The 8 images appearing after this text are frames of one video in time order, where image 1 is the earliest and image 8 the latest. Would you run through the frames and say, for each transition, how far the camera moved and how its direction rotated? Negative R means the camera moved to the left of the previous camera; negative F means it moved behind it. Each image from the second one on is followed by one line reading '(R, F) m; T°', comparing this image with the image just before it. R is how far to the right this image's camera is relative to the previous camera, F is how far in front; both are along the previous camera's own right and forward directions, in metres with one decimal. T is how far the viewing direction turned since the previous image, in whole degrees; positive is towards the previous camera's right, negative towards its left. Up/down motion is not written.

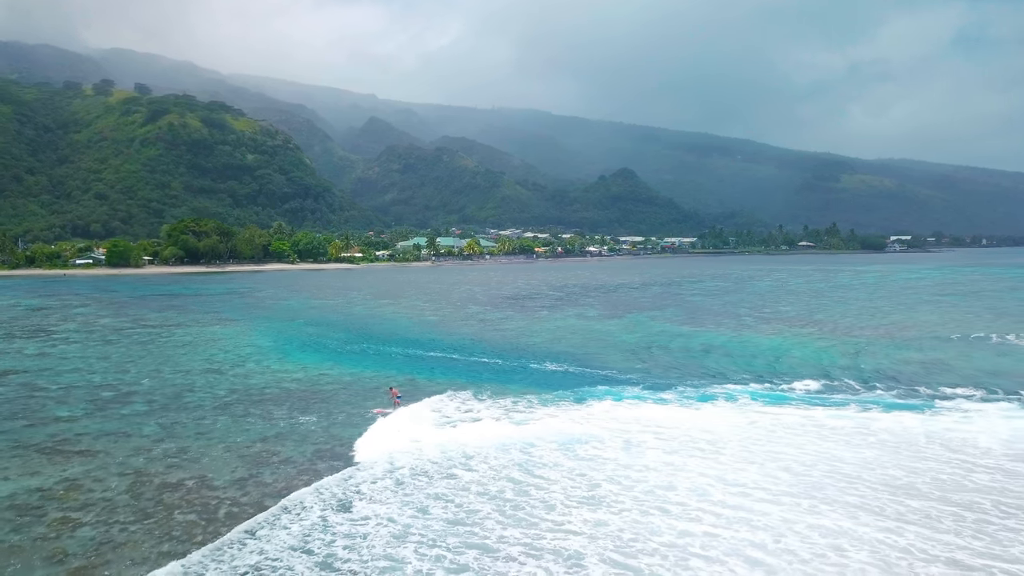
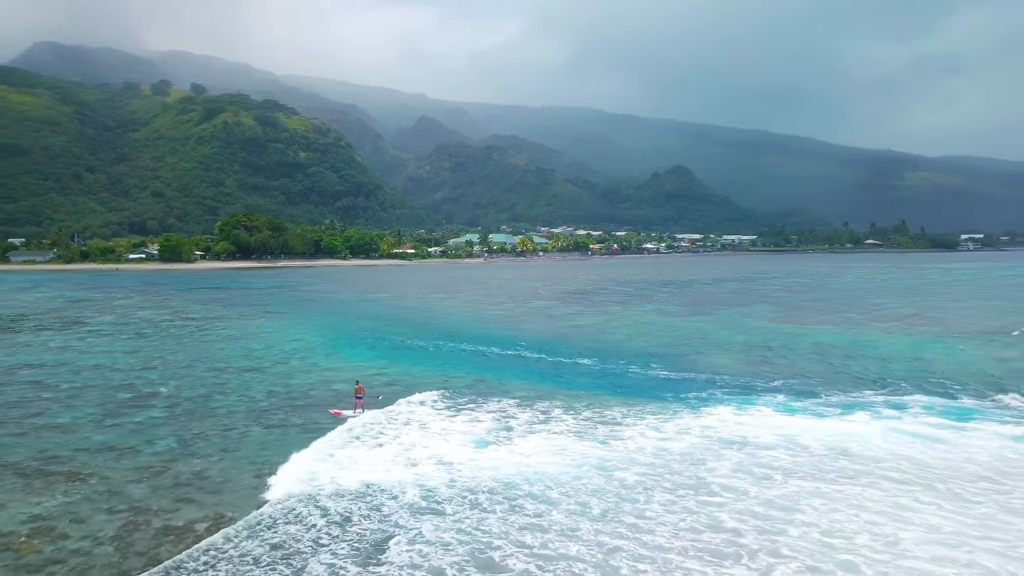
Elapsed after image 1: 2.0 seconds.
(-1.3, +4.9) m; -3°
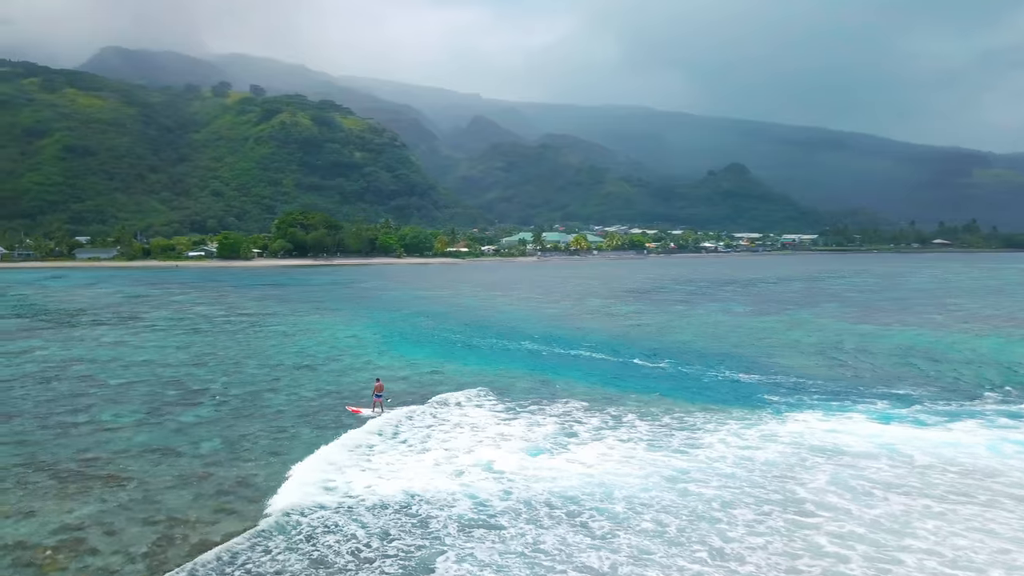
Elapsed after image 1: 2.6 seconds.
(-0.4, +1.5) m; -4°
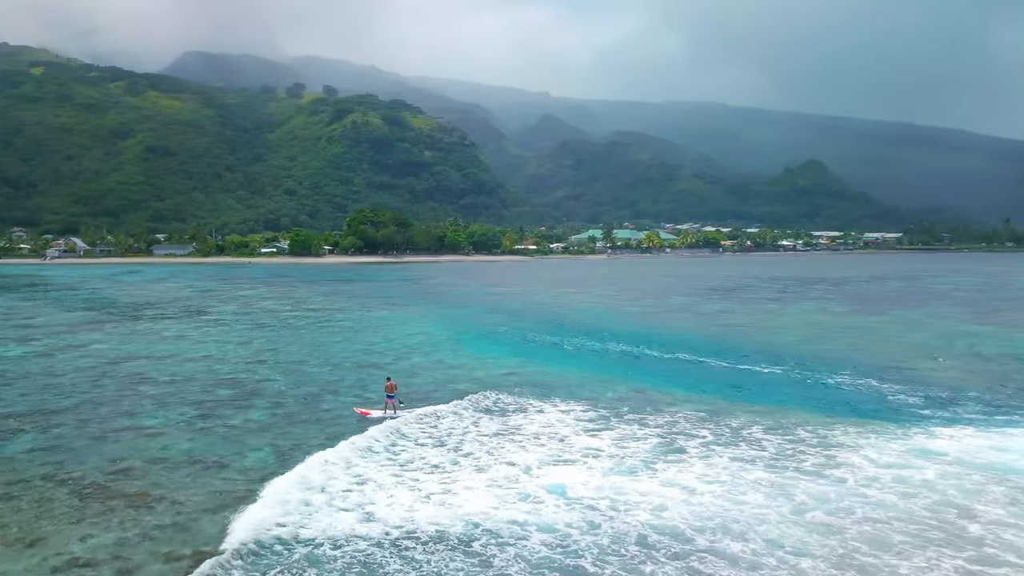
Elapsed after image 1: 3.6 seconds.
(-0.5, +2.5) m; -5°
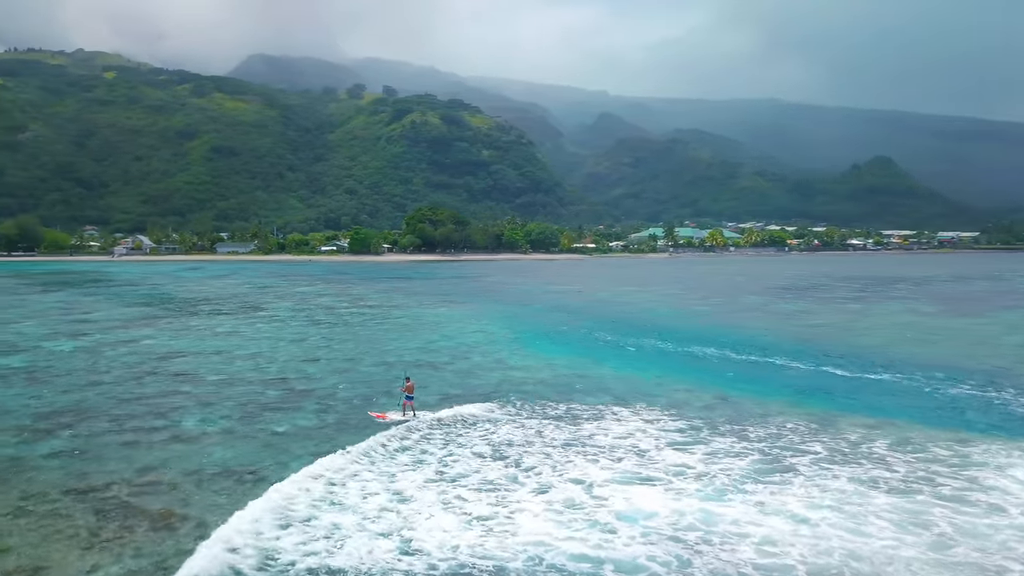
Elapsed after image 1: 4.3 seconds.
(-0.3, +1.8) m; -4°
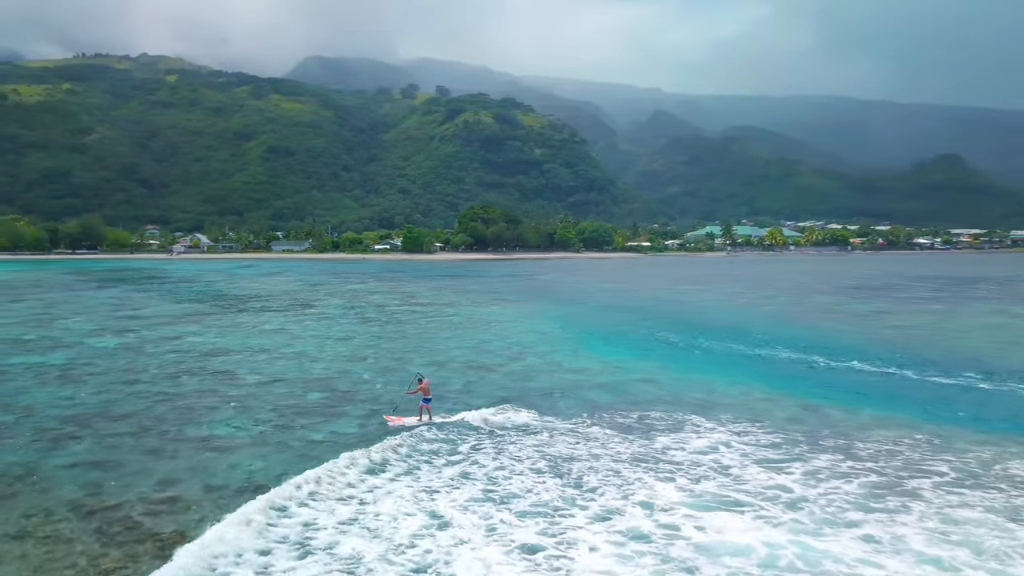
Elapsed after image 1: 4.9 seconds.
(-0.2, +1.6) m; -4°
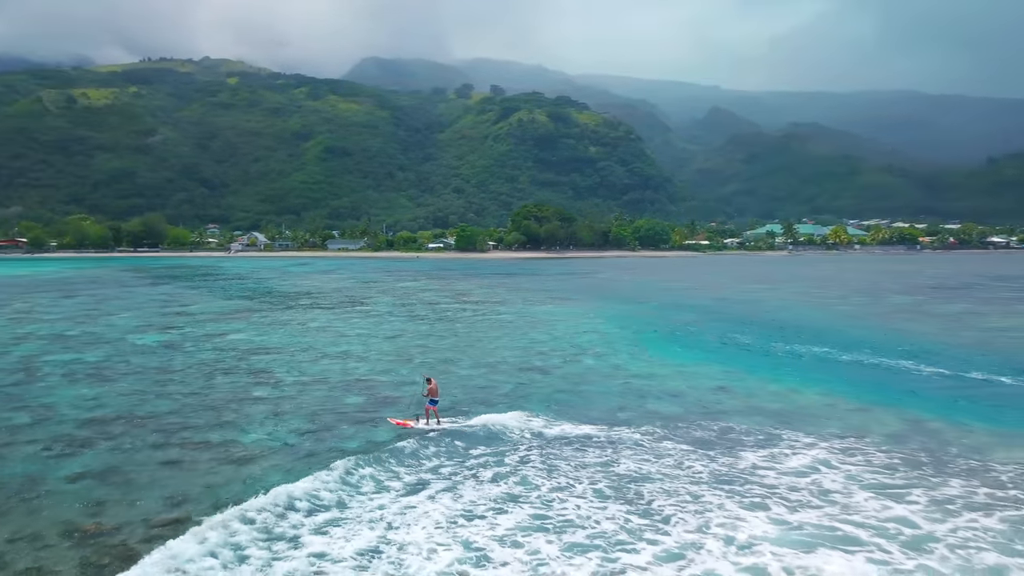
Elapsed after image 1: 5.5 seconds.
(-0.1, +1.6) m; -4°
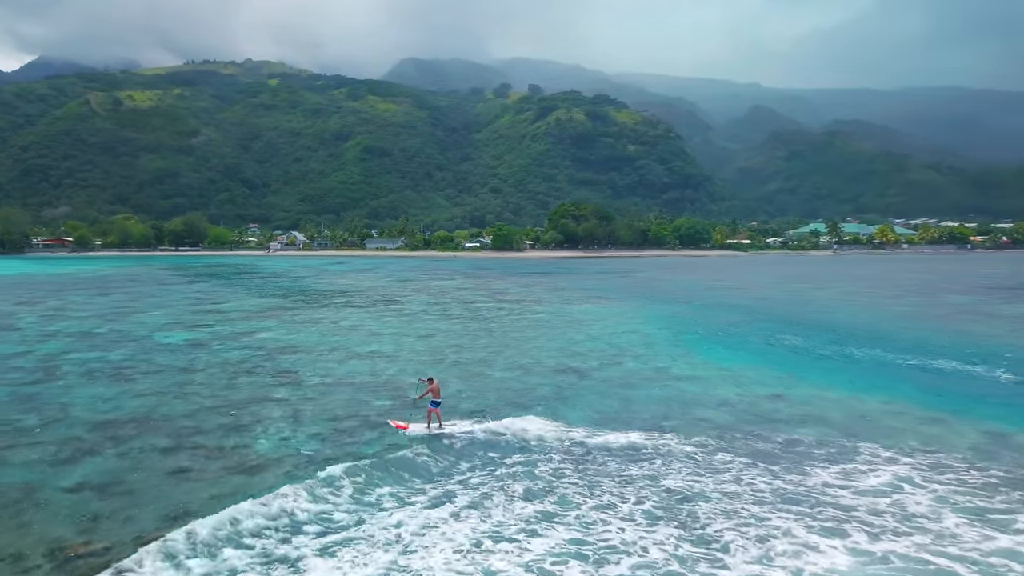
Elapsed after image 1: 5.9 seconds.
(0.0, +1.0) m; -3°
